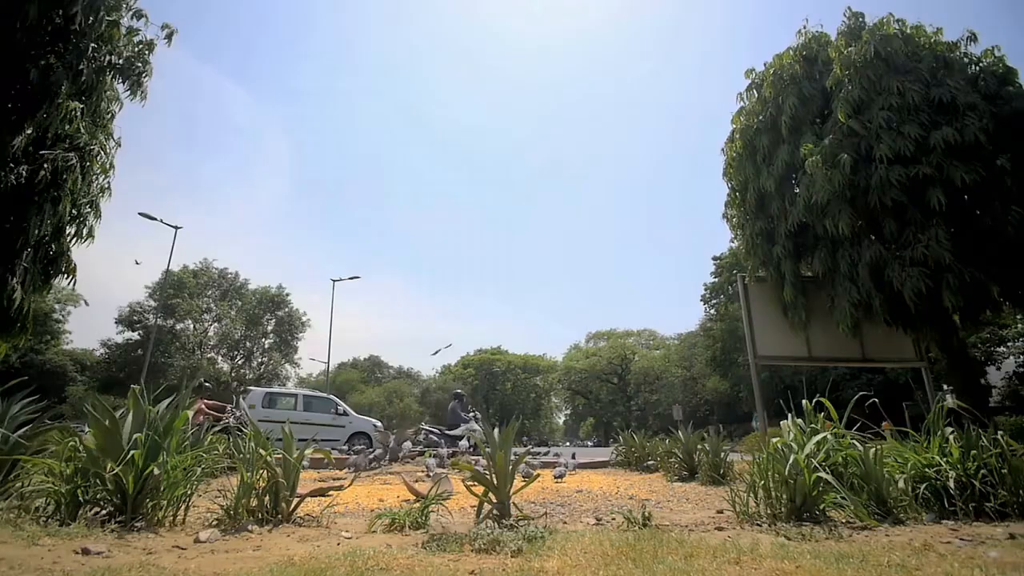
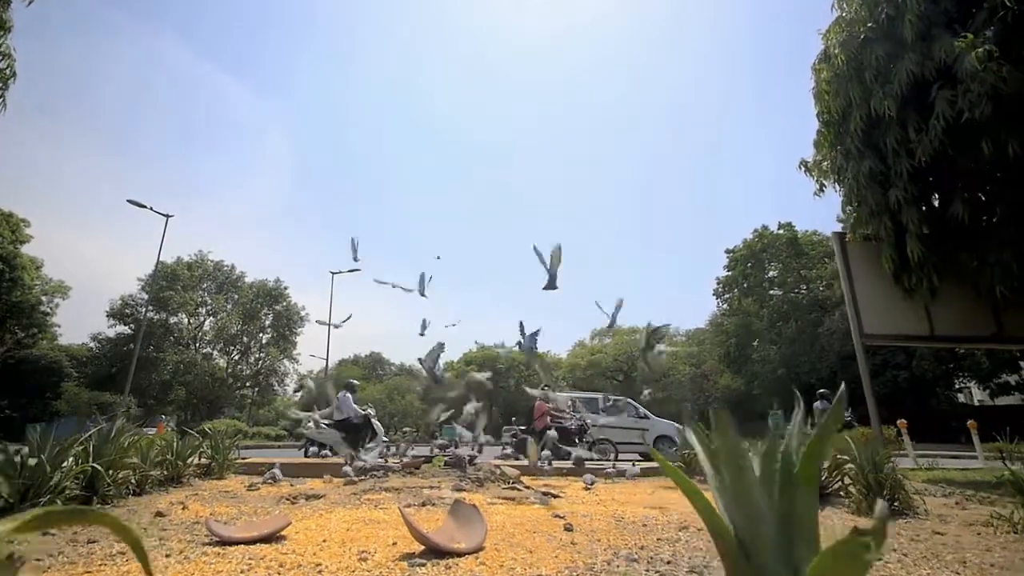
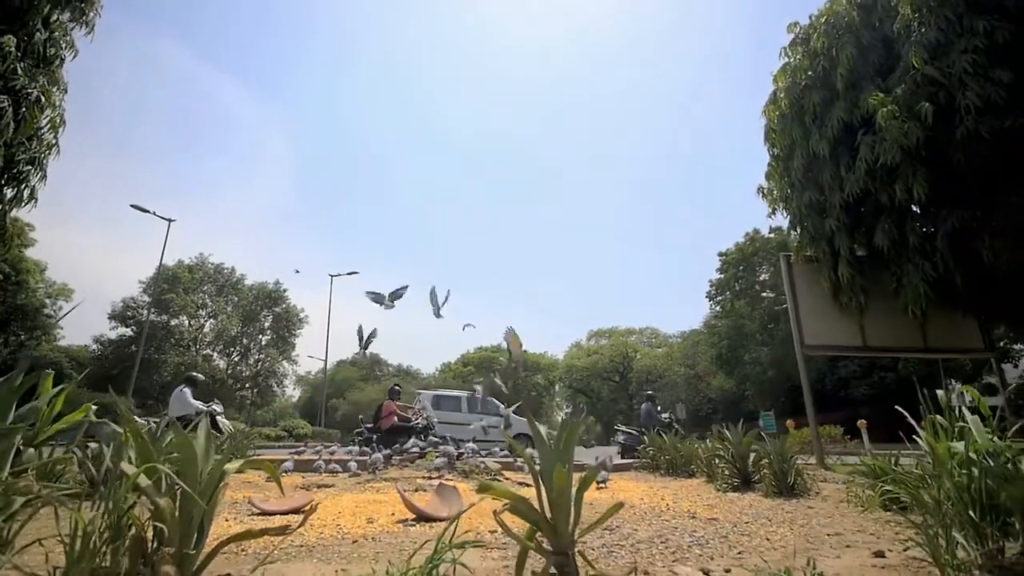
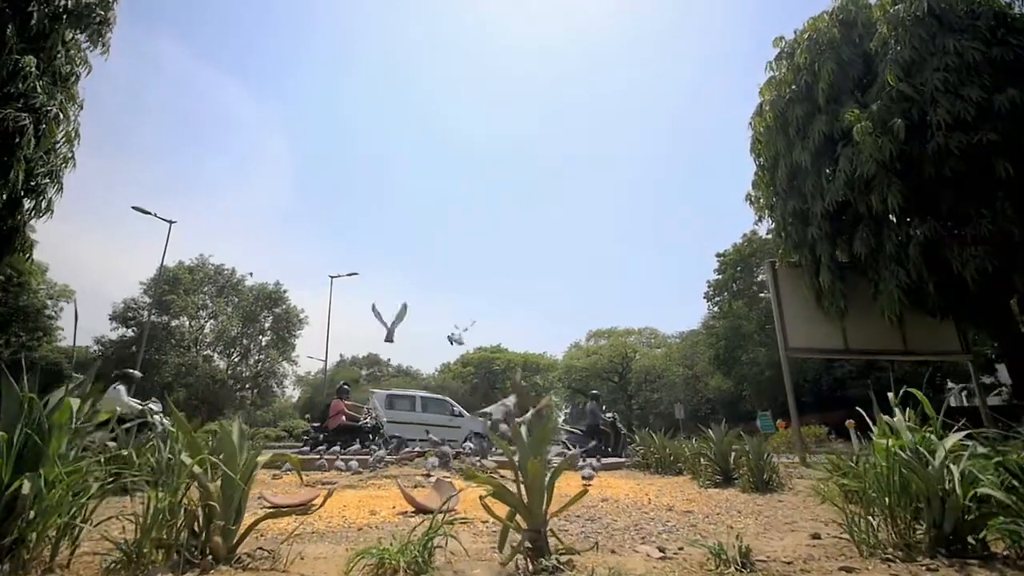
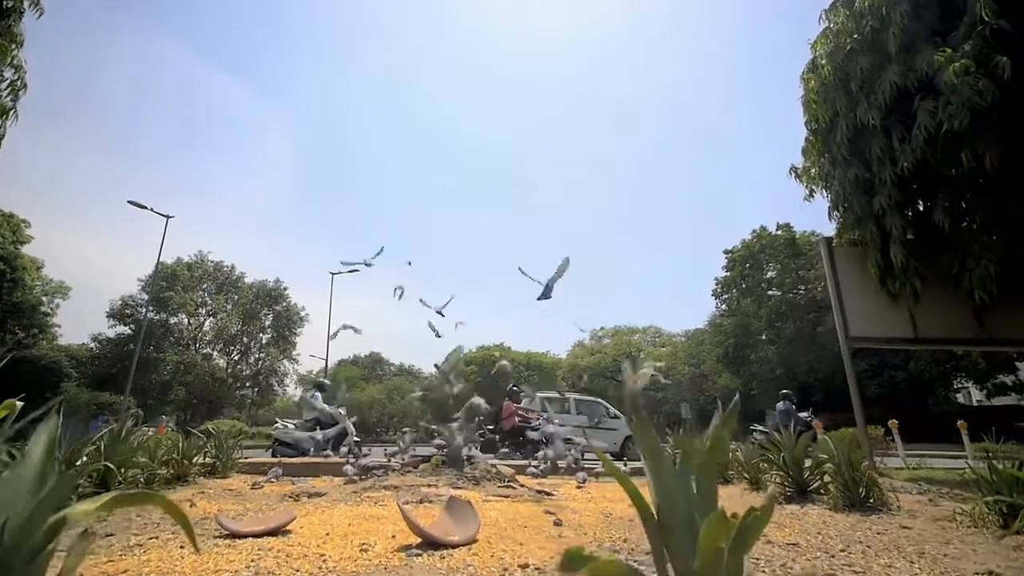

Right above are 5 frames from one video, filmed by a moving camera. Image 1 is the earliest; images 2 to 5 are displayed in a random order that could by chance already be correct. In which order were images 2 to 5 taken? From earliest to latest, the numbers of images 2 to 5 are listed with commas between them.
4, 3, 5, 2
